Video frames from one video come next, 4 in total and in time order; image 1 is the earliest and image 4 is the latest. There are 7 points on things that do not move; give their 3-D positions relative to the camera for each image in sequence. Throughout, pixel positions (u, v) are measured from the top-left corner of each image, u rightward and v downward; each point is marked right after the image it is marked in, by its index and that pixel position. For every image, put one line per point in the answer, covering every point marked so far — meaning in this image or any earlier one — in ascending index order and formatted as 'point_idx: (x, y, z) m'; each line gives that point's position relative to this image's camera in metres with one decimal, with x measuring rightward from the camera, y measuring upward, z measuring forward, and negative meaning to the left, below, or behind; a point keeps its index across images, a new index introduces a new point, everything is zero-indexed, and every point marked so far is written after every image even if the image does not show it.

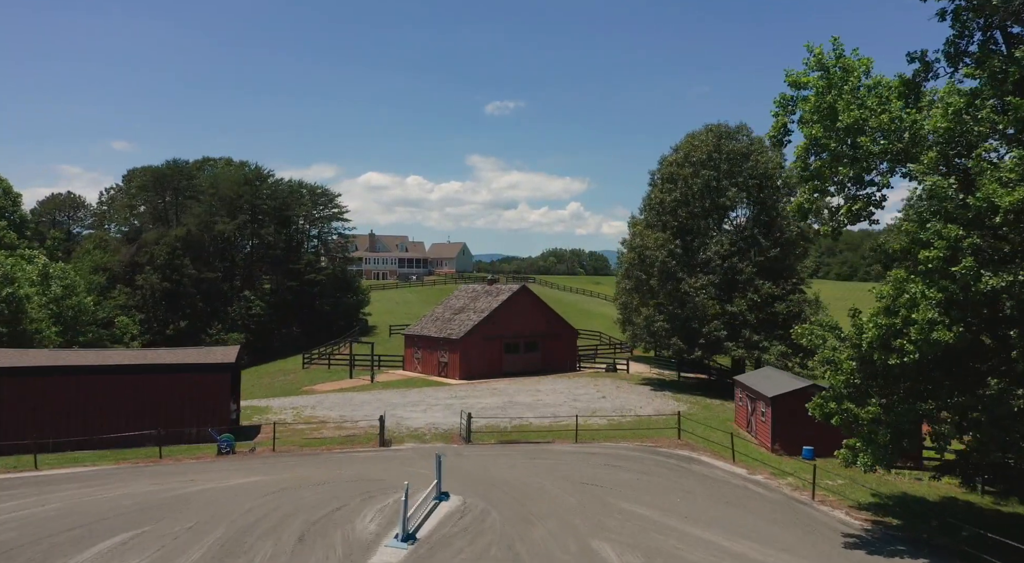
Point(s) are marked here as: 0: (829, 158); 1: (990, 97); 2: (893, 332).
0: (+7.5, +3.0, +17.9) m
1: (+10.3, +4.0, +16.0) m
2: (+8.0, -1.1, +15.8) m
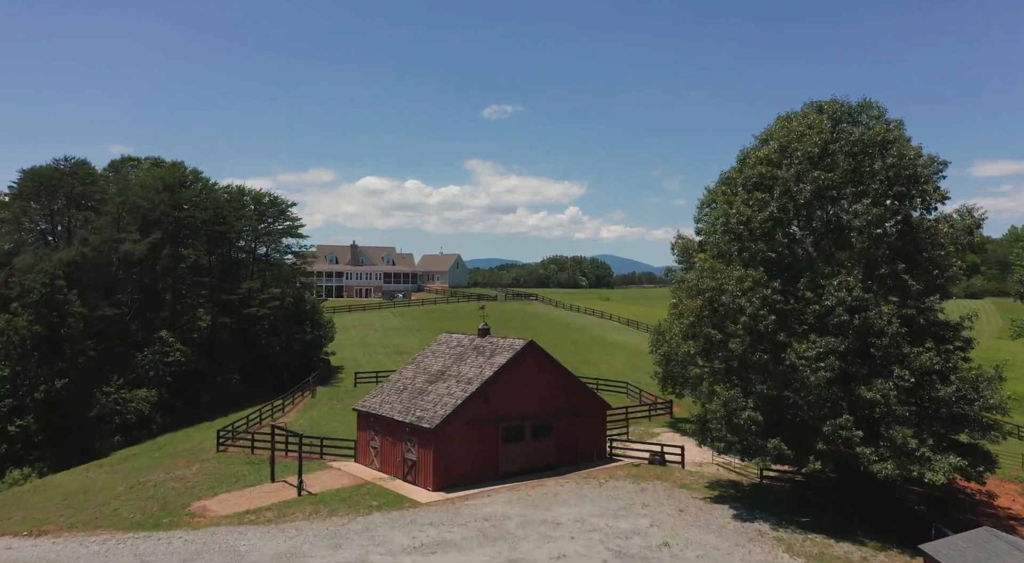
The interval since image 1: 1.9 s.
0: (+7.6, +0.9, +3.2) m
1: (+10.4, +1.9, +1.3) m
2: (+8.1, -3.2, +1.1) m
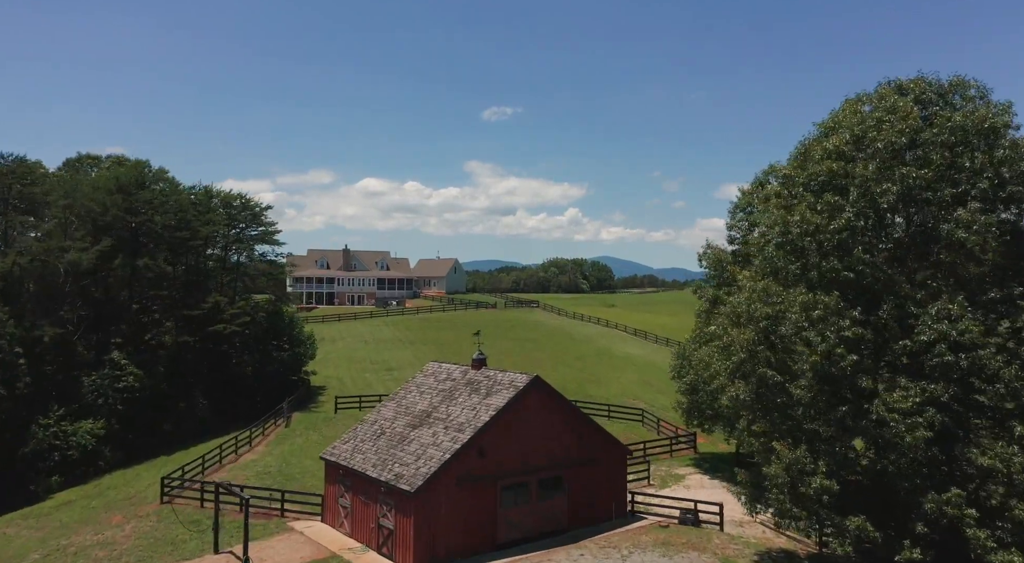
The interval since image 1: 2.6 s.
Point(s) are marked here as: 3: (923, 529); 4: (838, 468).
0: (+7.7, +0.2, -2.6) m
1: (+10.5, +1.2, -4.5) m
2: (+8.2, -3.9, -4.7) m
3: (+10.2, -6.2, +18.6) m
4: (+8.6, -4.9, +19.8) m
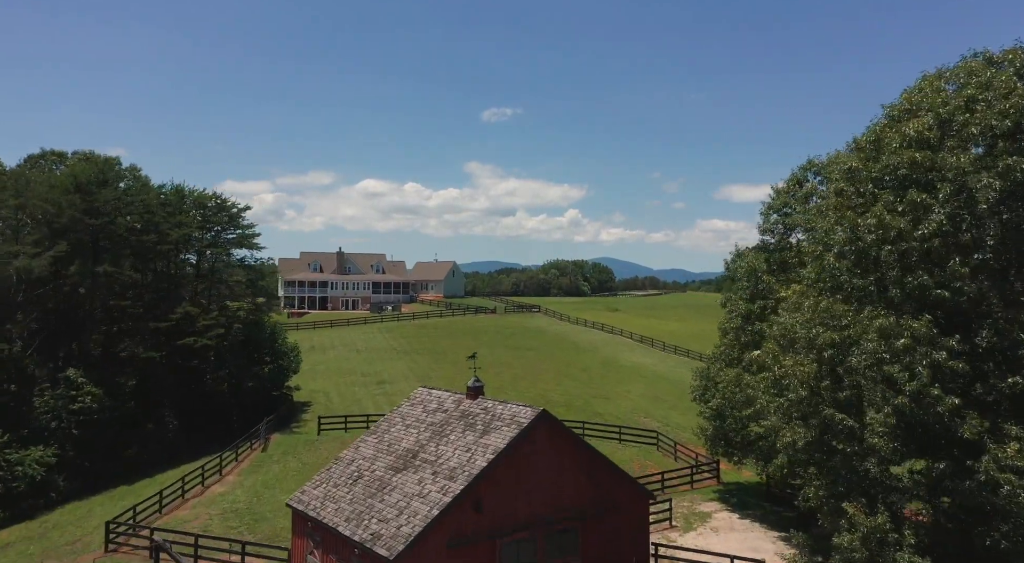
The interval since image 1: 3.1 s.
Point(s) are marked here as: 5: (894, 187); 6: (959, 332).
0: (+7.7, -0.2, -6.8) m
1: (+10.6, +0.8, -8.7) m
2: (+8.3, -4.3, -8.9) m
3: (+10.3, -6.6, +14.4) m
4: (+8.6, -5.3, +15.6) m
5: (+9.1, +2.3, +17.9) m
6: (+9.8, -1.2, +16.4) m
